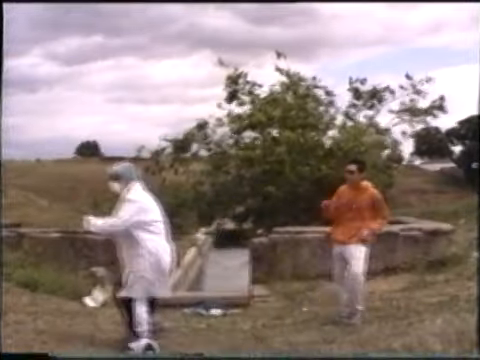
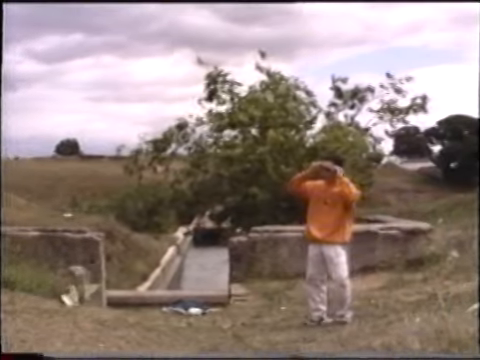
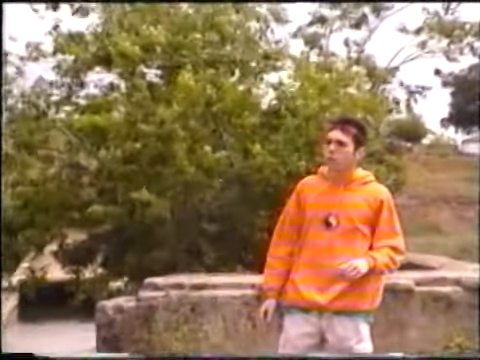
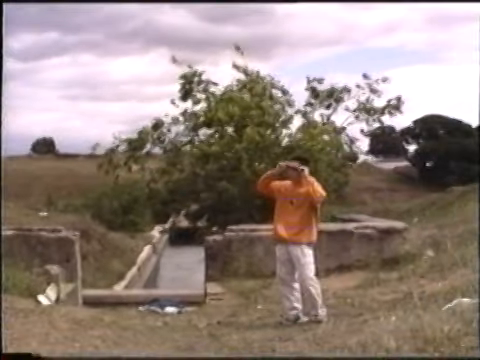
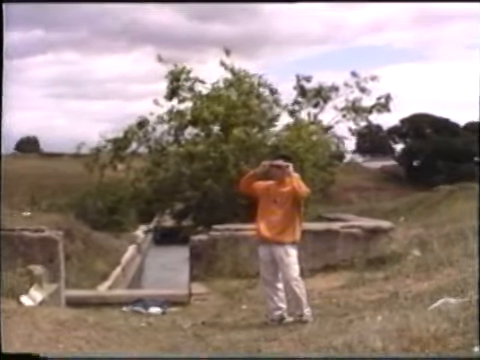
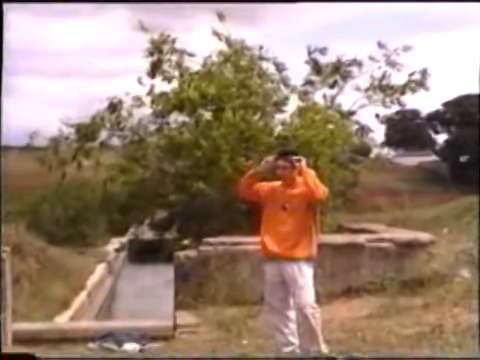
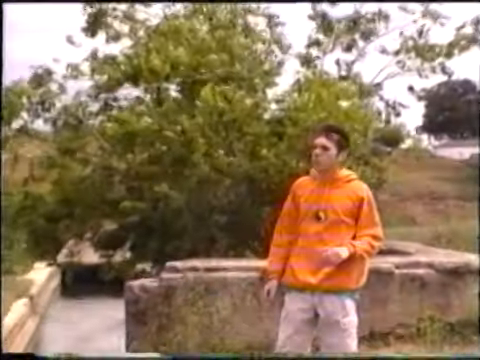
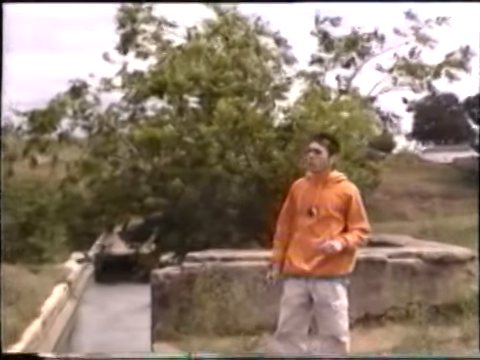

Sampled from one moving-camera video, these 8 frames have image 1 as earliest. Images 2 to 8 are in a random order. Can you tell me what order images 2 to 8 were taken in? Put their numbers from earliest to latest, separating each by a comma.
2, 4, 5, 6, 8, 7, 3
